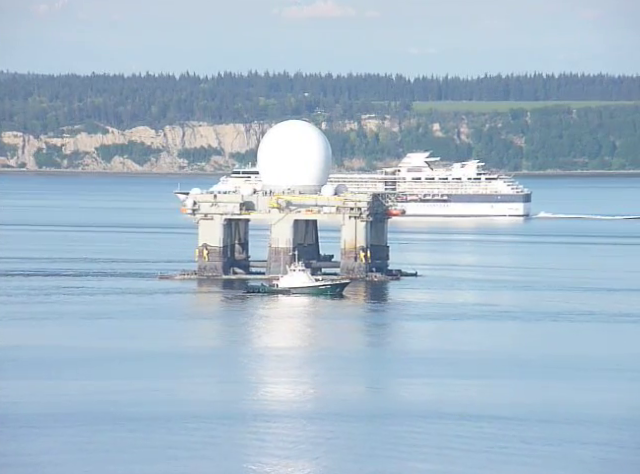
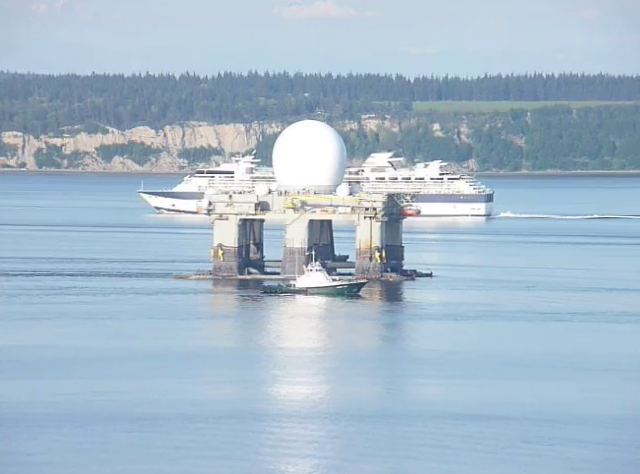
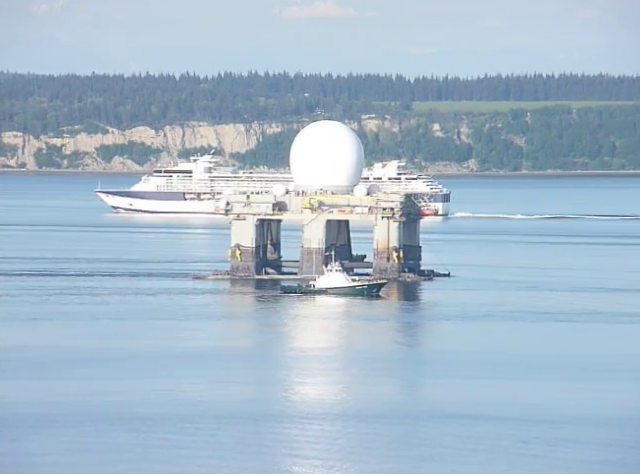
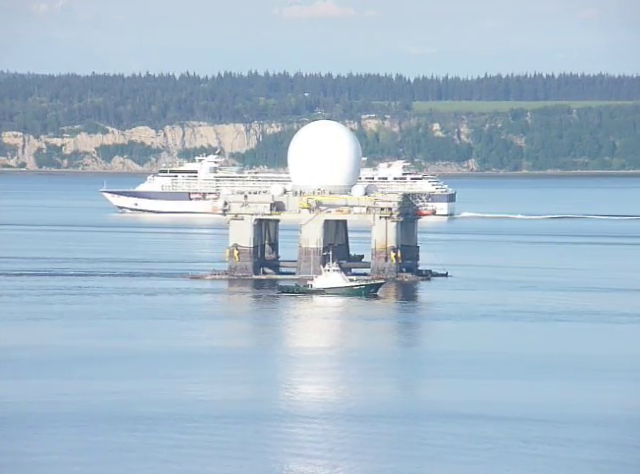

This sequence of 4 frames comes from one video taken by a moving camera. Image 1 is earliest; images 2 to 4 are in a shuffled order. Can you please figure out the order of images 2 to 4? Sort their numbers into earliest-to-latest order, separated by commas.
2, 4, 3
